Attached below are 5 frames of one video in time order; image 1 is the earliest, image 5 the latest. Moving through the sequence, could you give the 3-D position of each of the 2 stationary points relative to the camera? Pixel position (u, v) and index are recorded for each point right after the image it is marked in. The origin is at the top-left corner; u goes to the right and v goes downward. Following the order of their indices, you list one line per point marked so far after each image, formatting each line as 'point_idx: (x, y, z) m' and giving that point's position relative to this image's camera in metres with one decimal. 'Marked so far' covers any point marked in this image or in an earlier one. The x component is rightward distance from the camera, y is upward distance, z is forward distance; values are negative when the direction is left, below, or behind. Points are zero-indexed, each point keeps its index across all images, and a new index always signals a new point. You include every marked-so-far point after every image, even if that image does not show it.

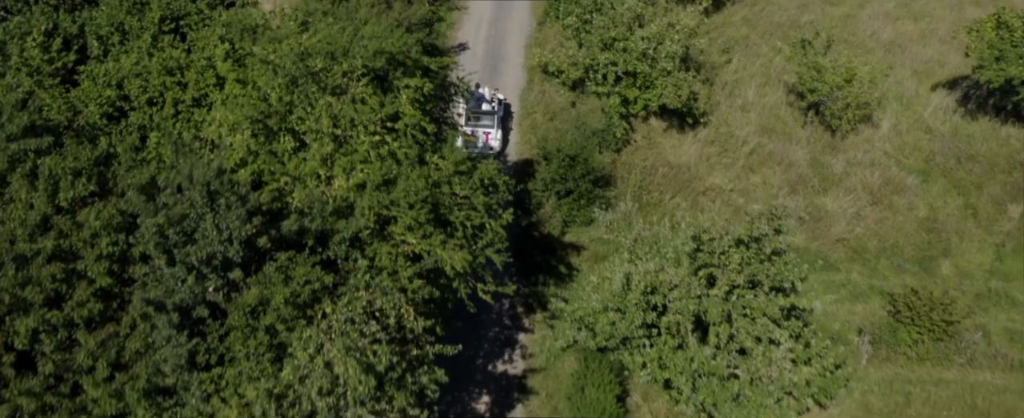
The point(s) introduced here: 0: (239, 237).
0: (-5.2, -0.6, +19.8) m
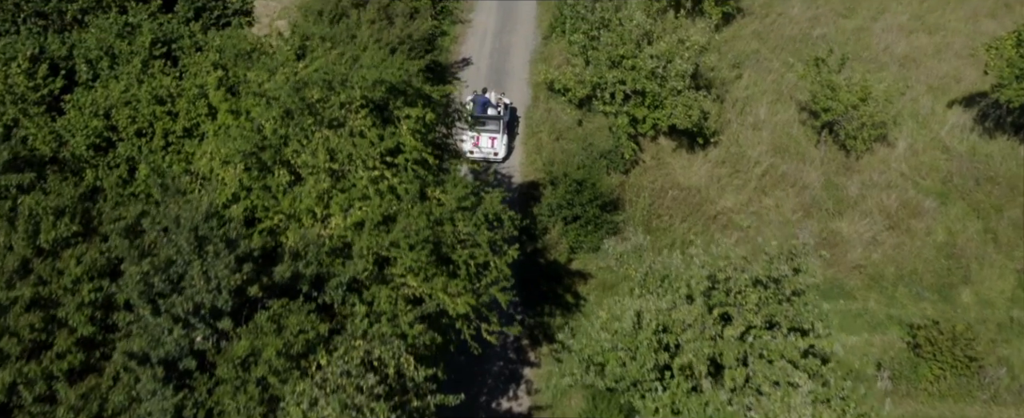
0: (-5.1, -1.3, +18.8) m
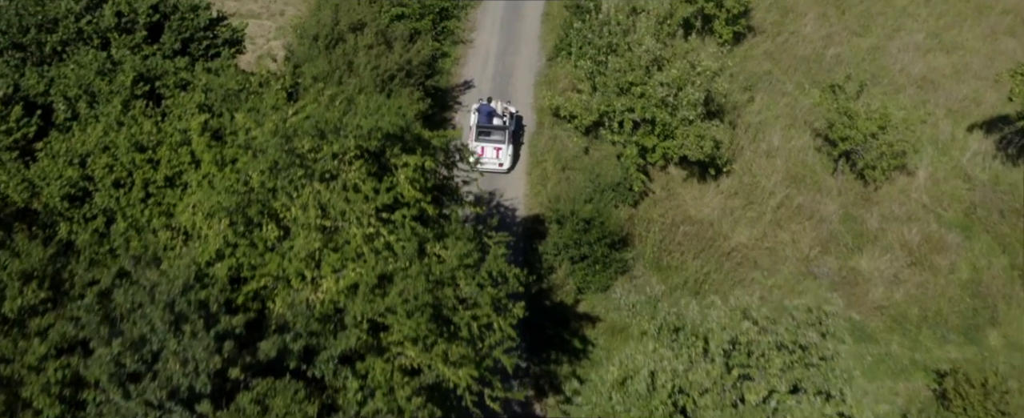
0: (-5.0, -2.4, +17.3) m
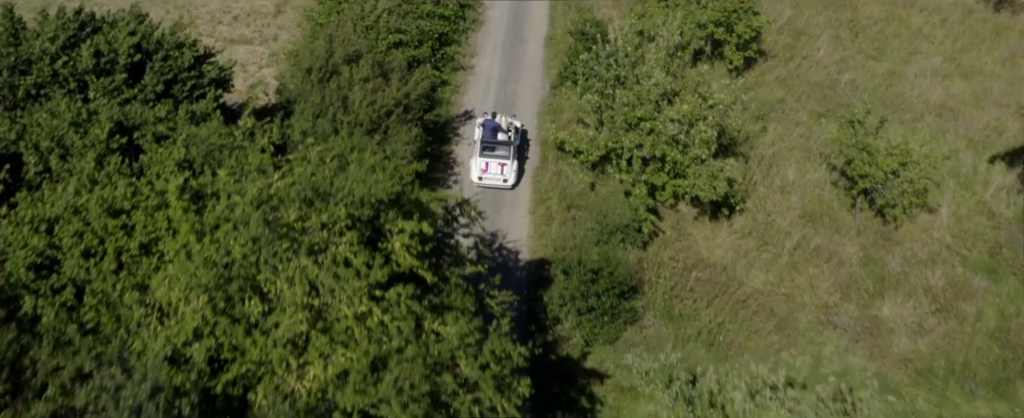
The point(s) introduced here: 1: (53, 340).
0: (-4.9, -3.6, +15.8) m
1: (-7.8, -2.1, +17.8) m
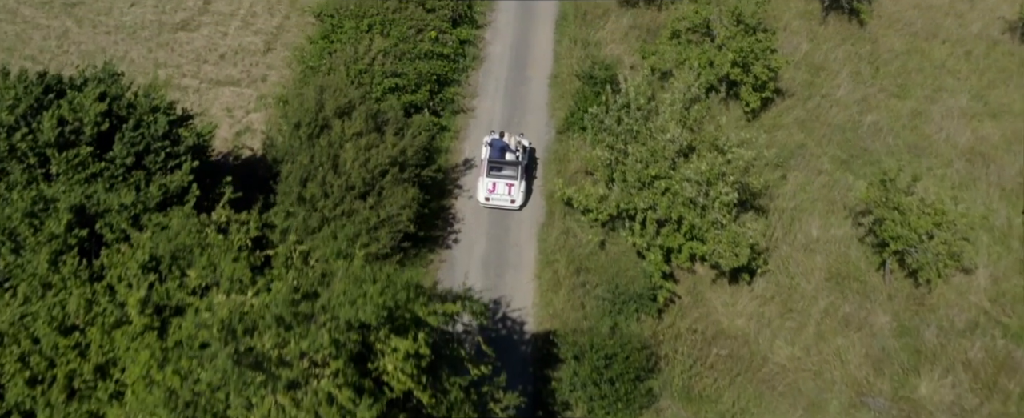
0: (-4.8, -5.4, +13.5) m
1: (-7.6, -3.9, +15.5) m
